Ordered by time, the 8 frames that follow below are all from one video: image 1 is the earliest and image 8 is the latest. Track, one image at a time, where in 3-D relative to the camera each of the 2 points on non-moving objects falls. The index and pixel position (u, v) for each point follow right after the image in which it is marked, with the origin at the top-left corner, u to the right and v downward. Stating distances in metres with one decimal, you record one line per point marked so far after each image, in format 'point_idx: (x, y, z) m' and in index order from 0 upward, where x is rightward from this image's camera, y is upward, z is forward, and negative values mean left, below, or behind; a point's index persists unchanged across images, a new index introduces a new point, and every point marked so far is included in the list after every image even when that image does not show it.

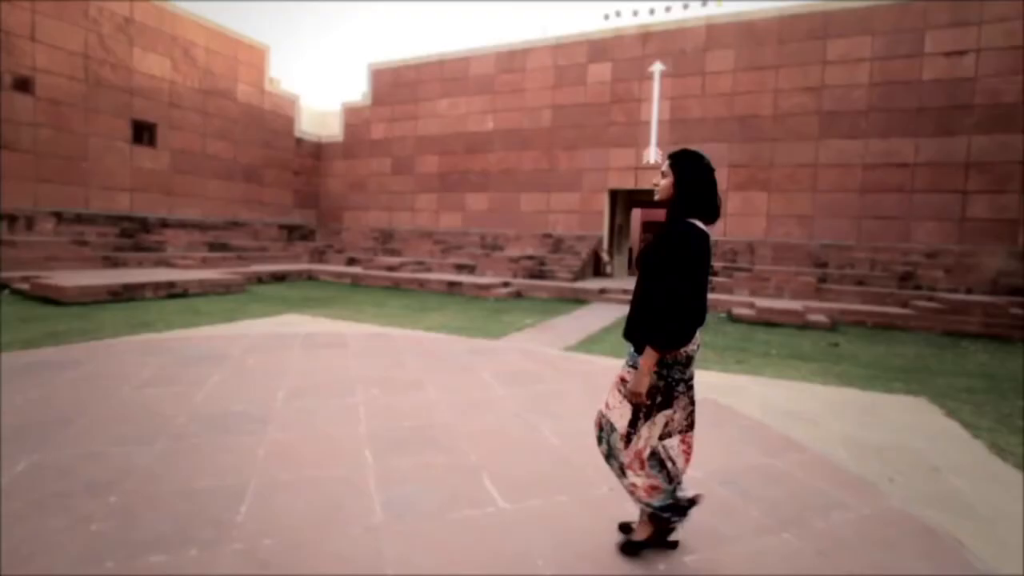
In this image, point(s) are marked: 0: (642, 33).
0: (+3.4, +6.6, +13.0) m
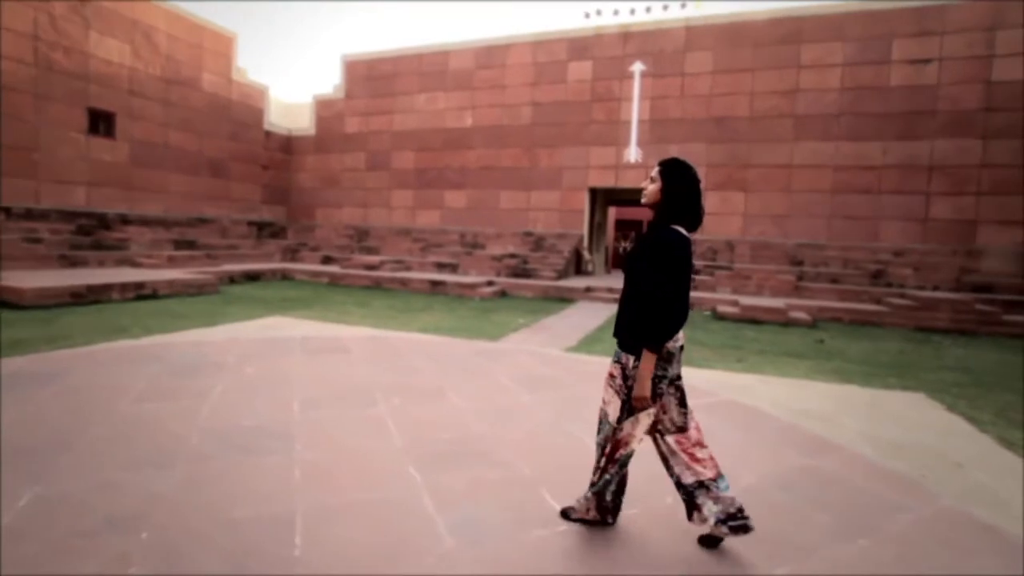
0: (+2.9, +6.7, +13.1) m
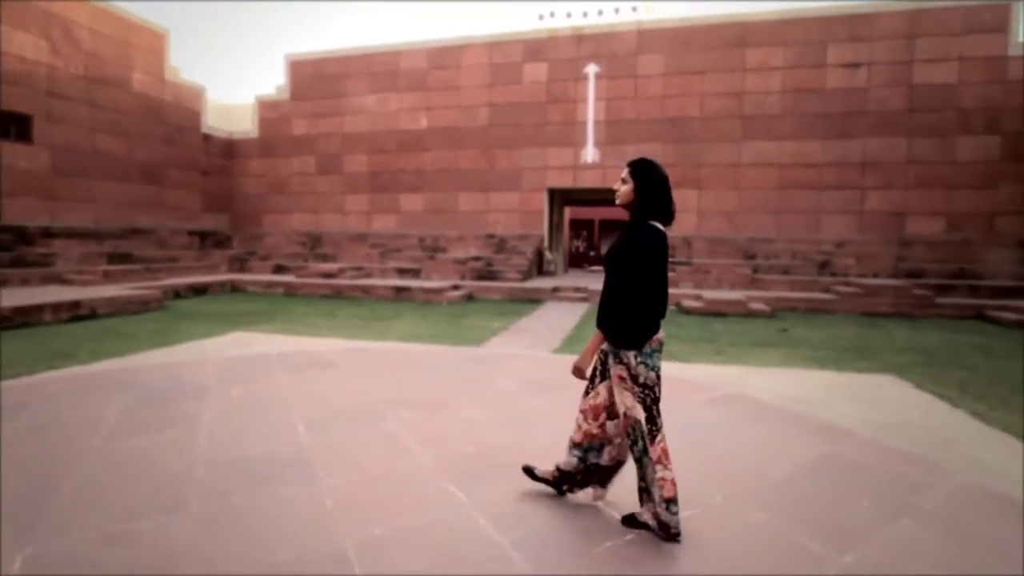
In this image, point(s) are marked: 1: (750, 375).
0: (+1.7, +6.7, +13.2) m
1: (+2.4, -0.9, +5.1) m
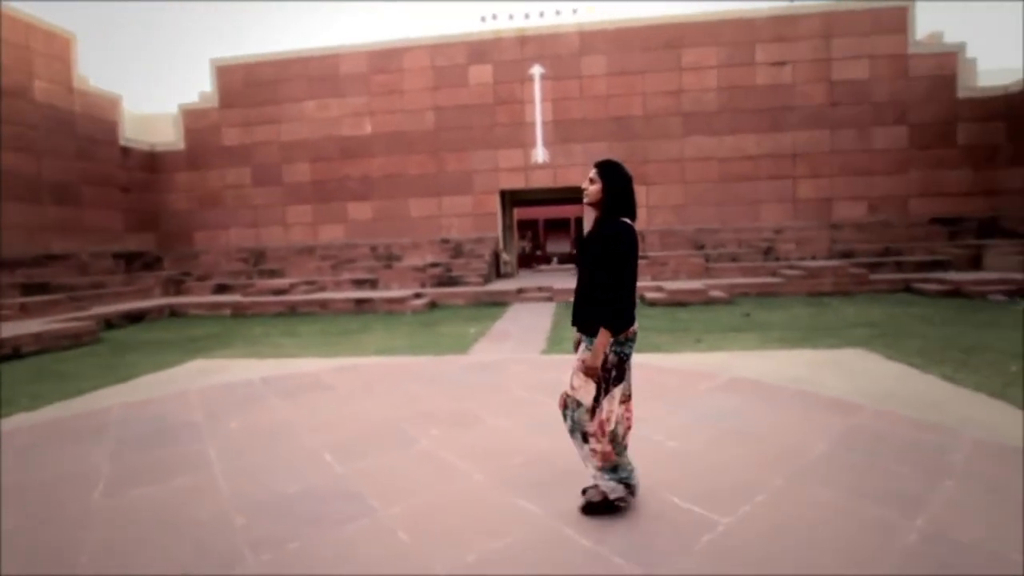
0: (+0.2, +6.7, +13.3) m
1: (+2.4, -0.7, +5.3) m
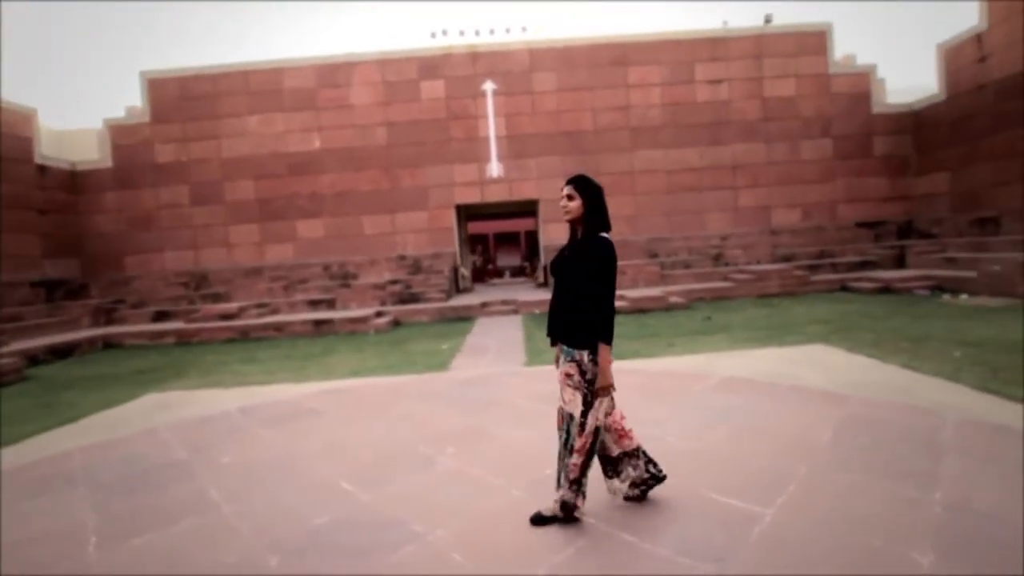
0: (-1.1, +6.3, +13.4) m
1: (+2.3, -0.8, +5.6) m
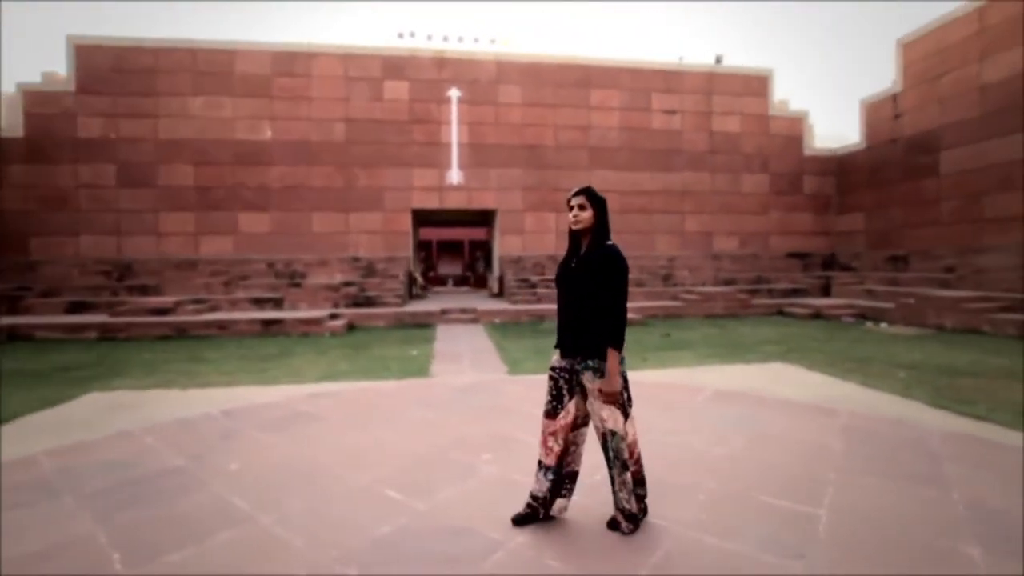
0: (-2.0, +6.1, +13.3) m
1: (+2.1, -1.0, +5.8) m
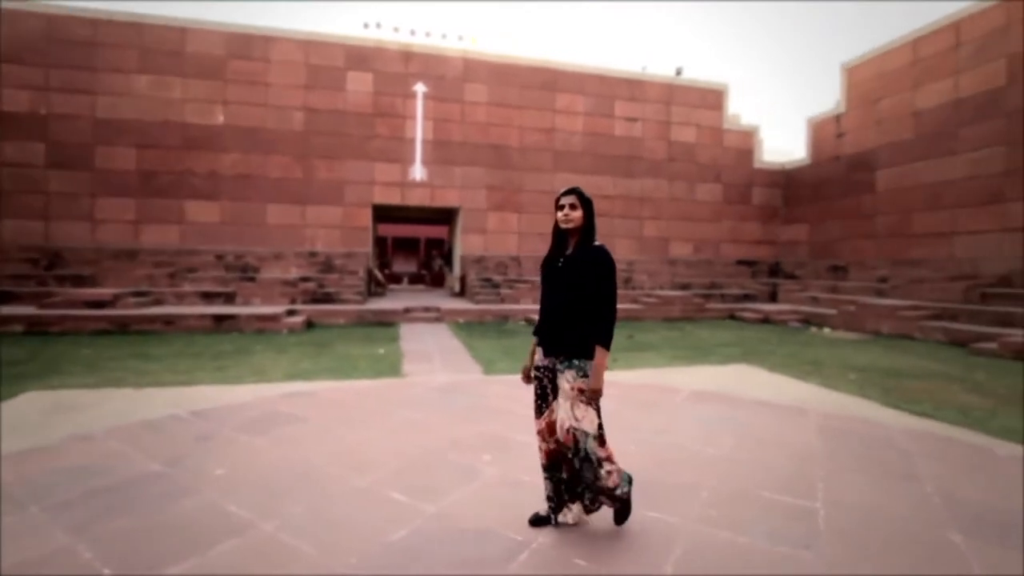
0: (-2.8, +6.2, +13.0) m
1: (+1.9, -1.0, +6.0) m
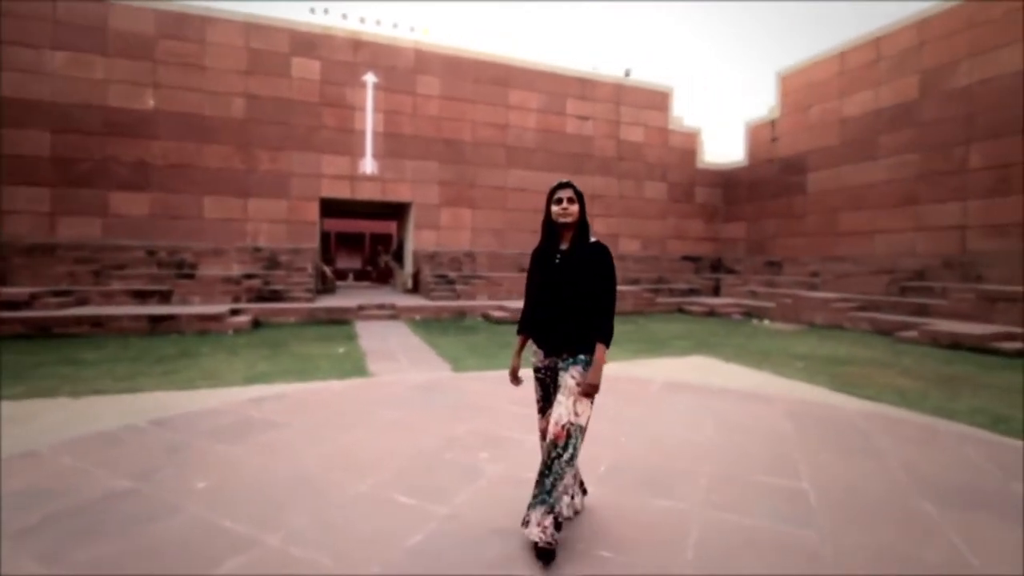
0: (-4.0, +6.3, +12.6) m
1: (+1.5, -1.0, +6.2) m
